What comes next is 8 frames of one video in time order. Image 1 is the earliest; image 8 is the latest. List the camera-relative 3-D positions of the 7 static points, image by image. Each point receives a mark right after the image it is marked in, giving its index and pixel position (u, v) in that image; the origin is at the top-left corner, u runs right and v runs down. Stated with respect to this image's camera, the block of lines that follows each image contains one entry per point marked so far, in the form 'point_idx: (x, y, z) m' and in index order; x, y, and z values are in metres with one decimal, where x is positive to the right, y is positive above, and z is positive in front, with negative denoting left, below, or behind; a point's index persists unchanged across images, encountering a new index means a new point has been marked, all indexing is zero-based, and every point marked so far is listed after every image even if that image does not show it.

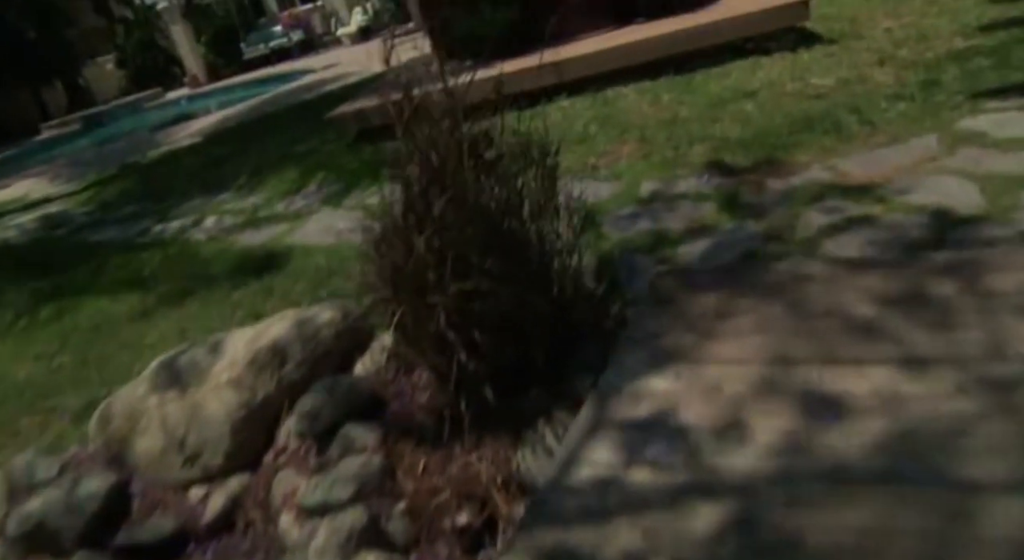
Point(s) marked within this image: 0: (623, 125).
0: (+0.8, +1.1, +5.4) m
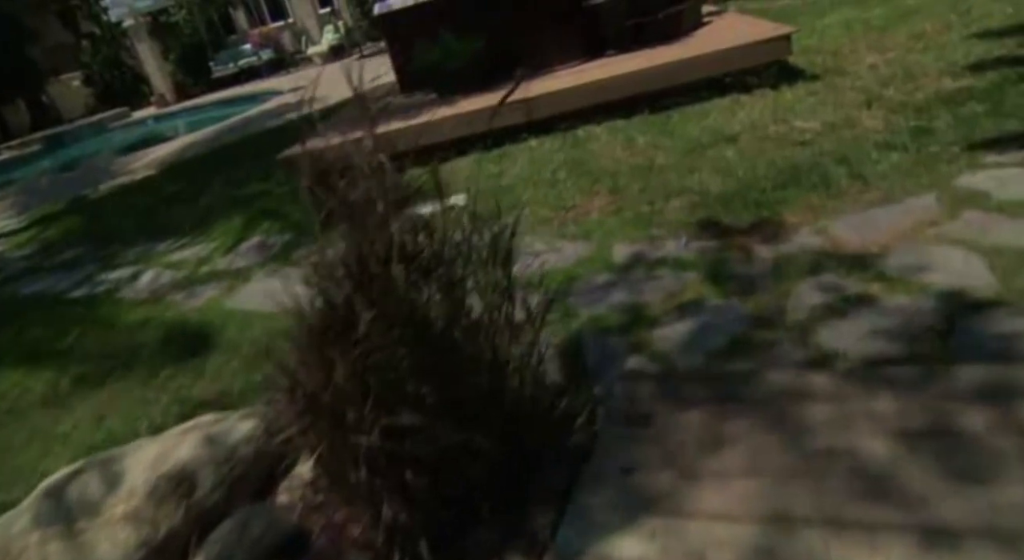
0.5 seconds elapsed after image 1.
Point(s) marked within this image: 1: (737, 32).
0: (+0.5, +0.7, +5.0) m
1: (+1.8, +2.0, +6.2) m
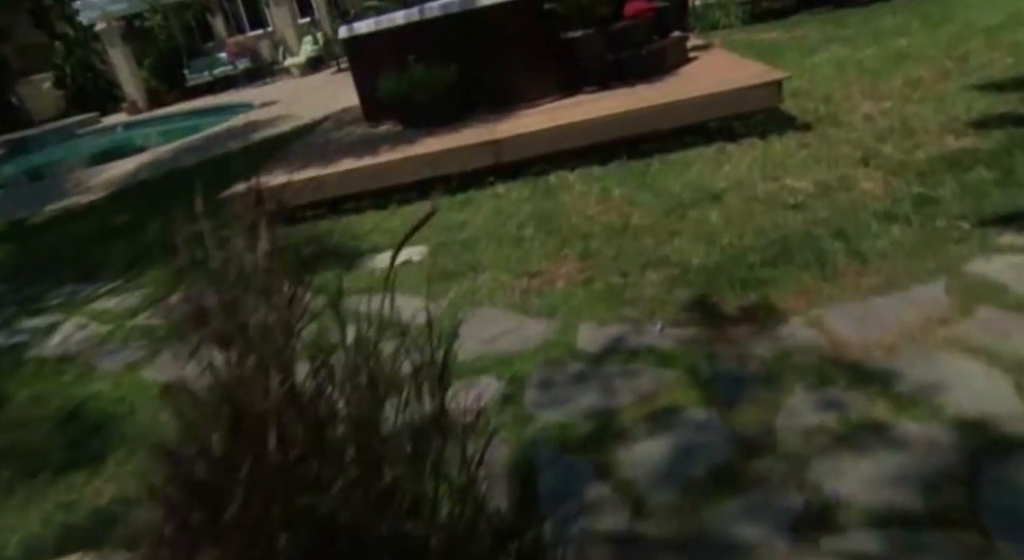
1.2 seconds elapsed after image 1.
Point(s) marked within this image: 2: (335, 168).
0: (+0.3, +0.3, +4.5) m
1: (+1.6, +1.5, +5.7) m
2: (-1.3, +0.8, +5.5) m
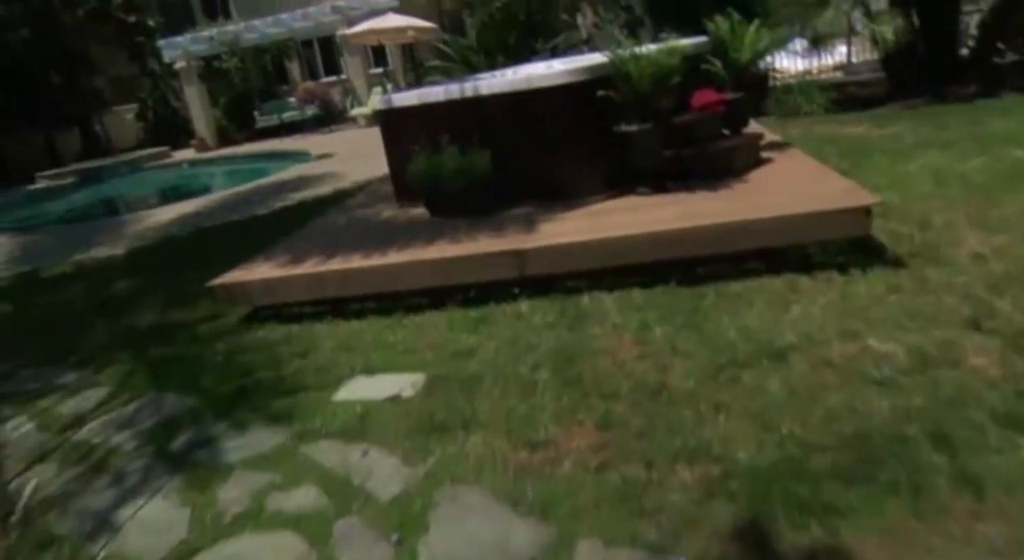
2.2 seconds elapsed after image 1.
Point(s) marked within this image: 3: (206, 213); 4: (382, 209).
0: (+0.4, -0.5, +3.7) m
1: (+1.8, +0.6, +4.9) m
2: (-1.1, +0.1, +4.8) m
3: (-4.1, +0.9, +10.4) m
4: (-1.1, +0.6, +6.4) m
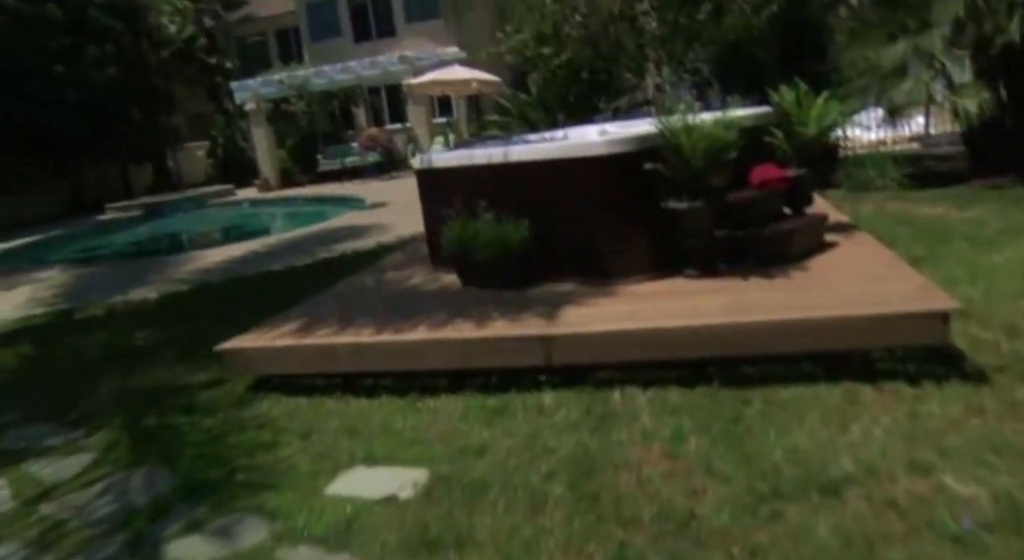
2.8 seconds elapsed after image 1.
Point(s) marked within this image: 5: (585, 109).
0: (+0.4, -0.9, +3.2) m
1: (+2.0, 0.0, +4.3) m
2: (-1.0, -0.3, +4.5) m
3: (-3.5, +0.3, +10.3) m
4: (-0.8, 0.0, +6.1) m
5: (+1.1, +2.5, +11.2) m
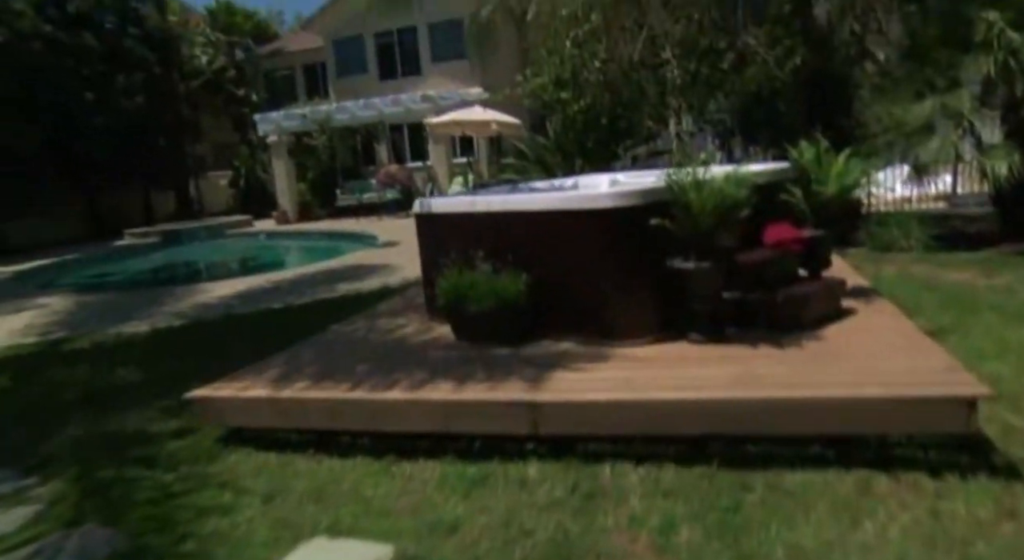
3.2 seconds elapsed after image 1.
0: (+0.3, -1.2, +2.9) m
1: (+1.9, -0.4, +4.0) m
2: (-1.1, -0.6, +4.2) m
3: (-3.4, -0.2, +10.1) m
4: (-0.8, -0.3, +5.8) m
5: (+1.3, +1.8, +11.0) m
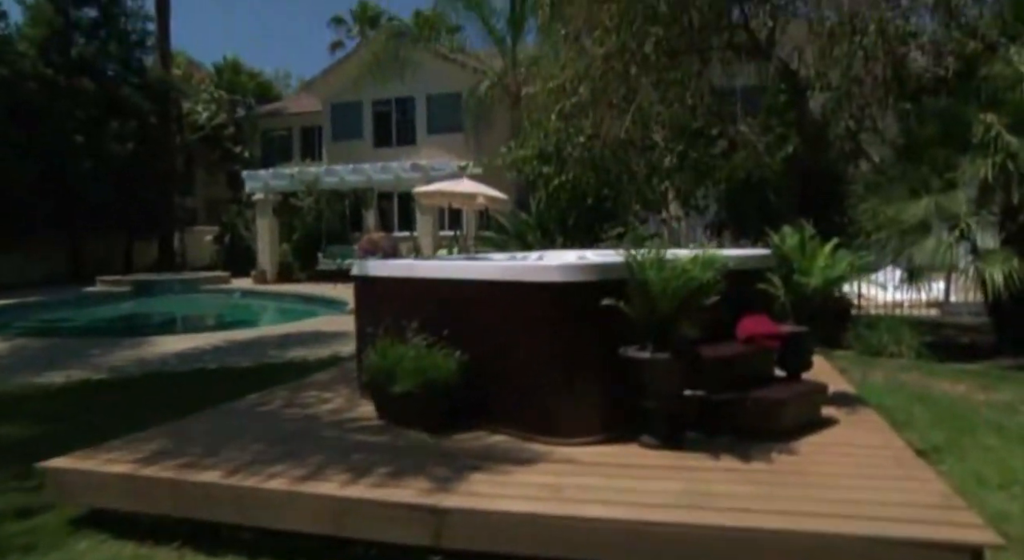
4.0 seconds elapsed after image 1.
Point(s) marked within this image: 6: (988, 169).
0: (-0.2, -1.4, +2.1) m
1: (+1.5, -0.9, +3.3) m
2: (-1.4, -0.9, +3.5) m
3: (-3.8, -0.9, +9.4) m
4: (-1.2, -0.8, +5.1) m
5: (+1.0, +0.6, +10.5) m
6: (+4.6, +1.1, +7.5) m
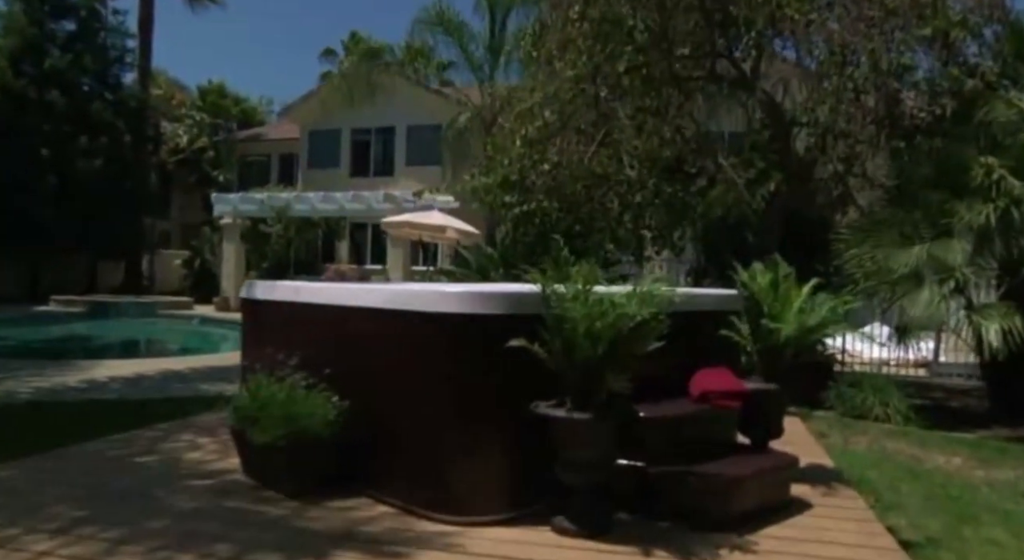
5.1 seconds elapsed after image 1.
0: (-0.6, -1.4, +1.2) m
1: (+1.1, -1.0, +2.5) m
2: (-1.9, -0.9, +2.6) m
3: (-4.4, -1.1, +8.5) m
4: (-1.7, -0.9, +4.3) m
5: (+0.4, +0.1, +9.7) m
6: (+4.2, +0.6, +6.8) m
